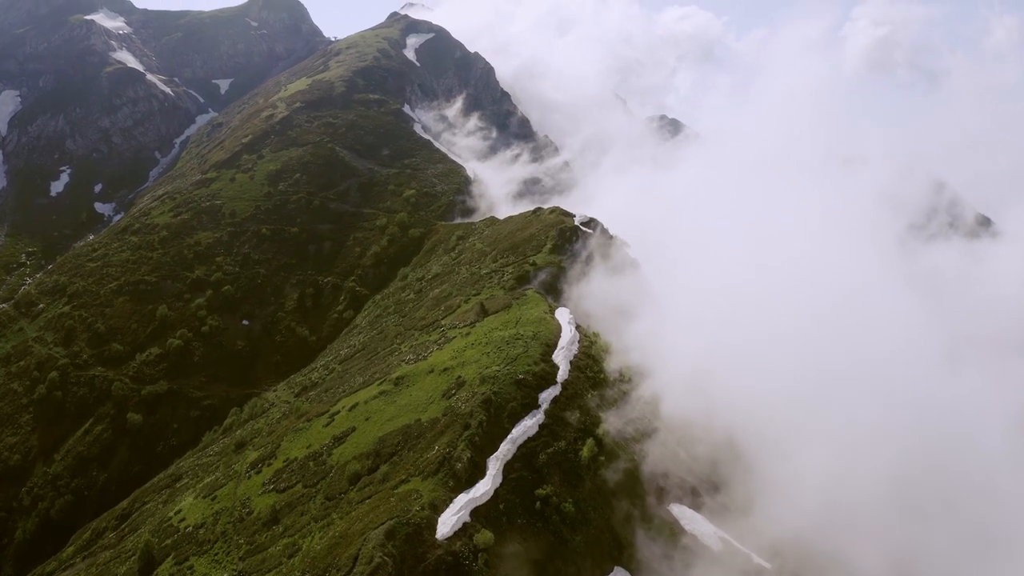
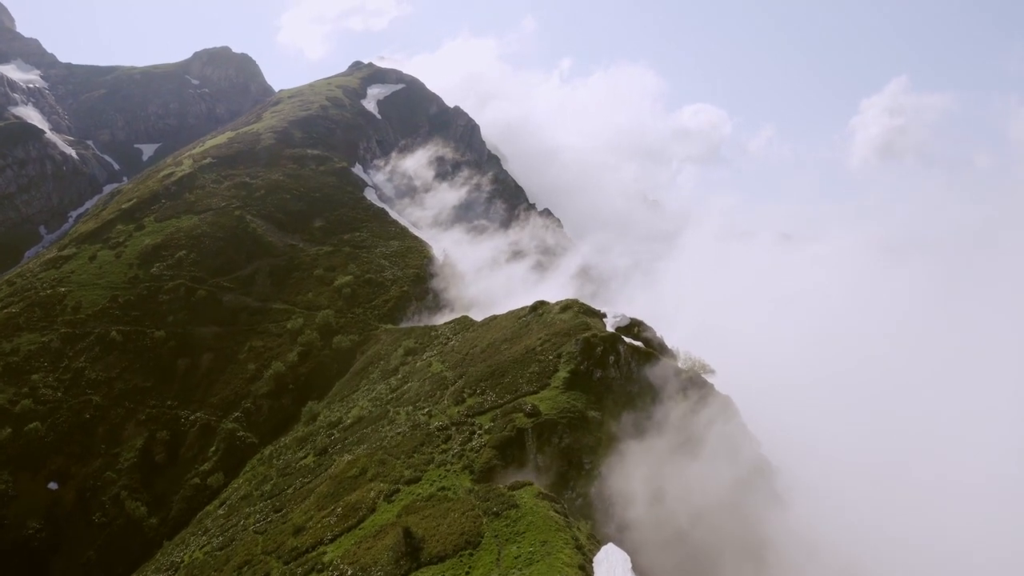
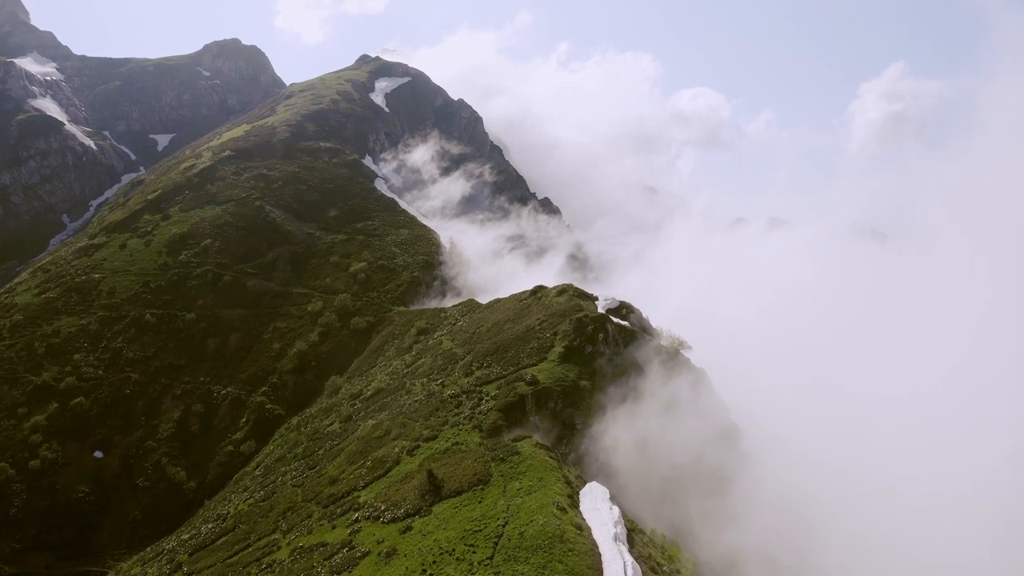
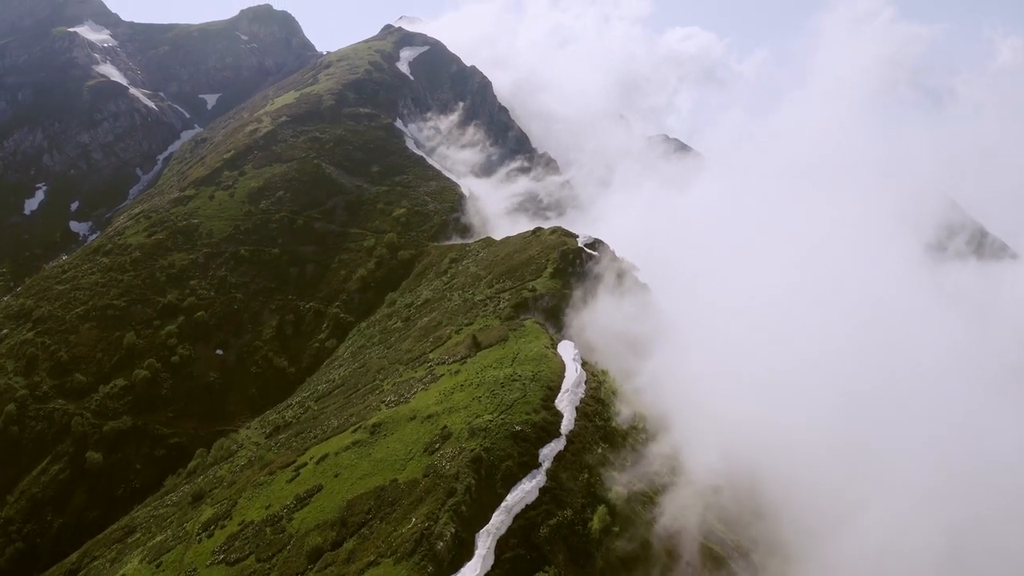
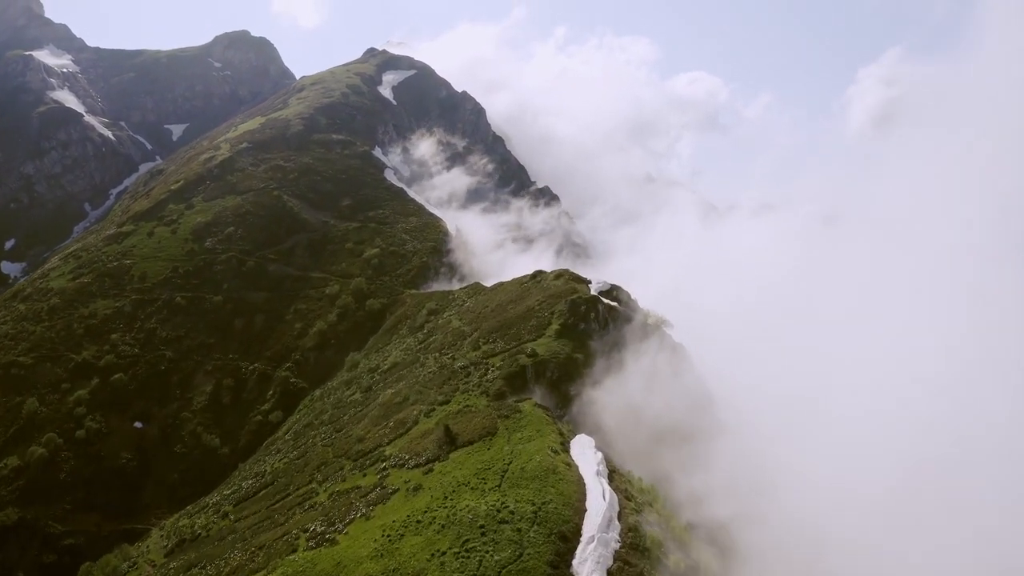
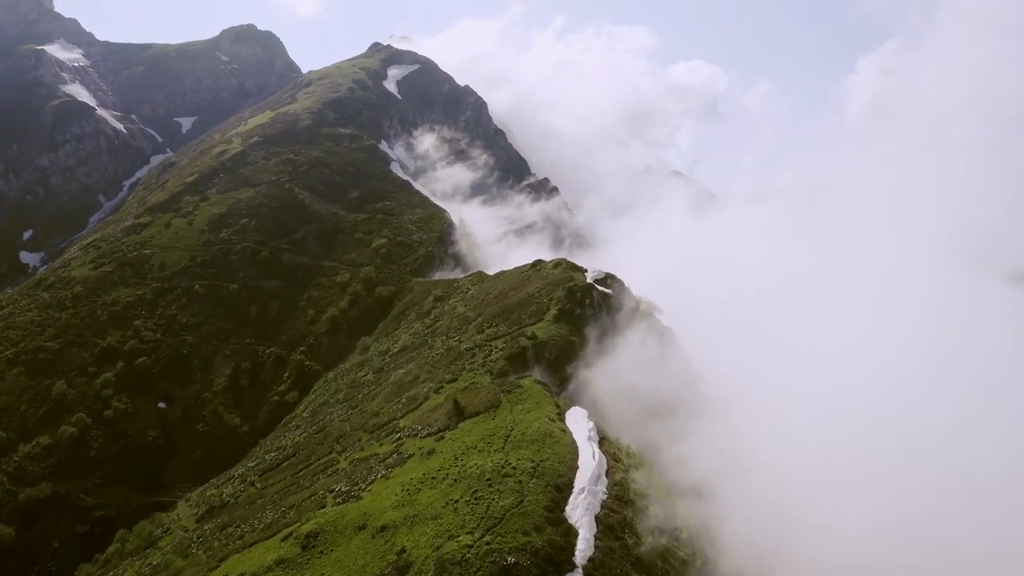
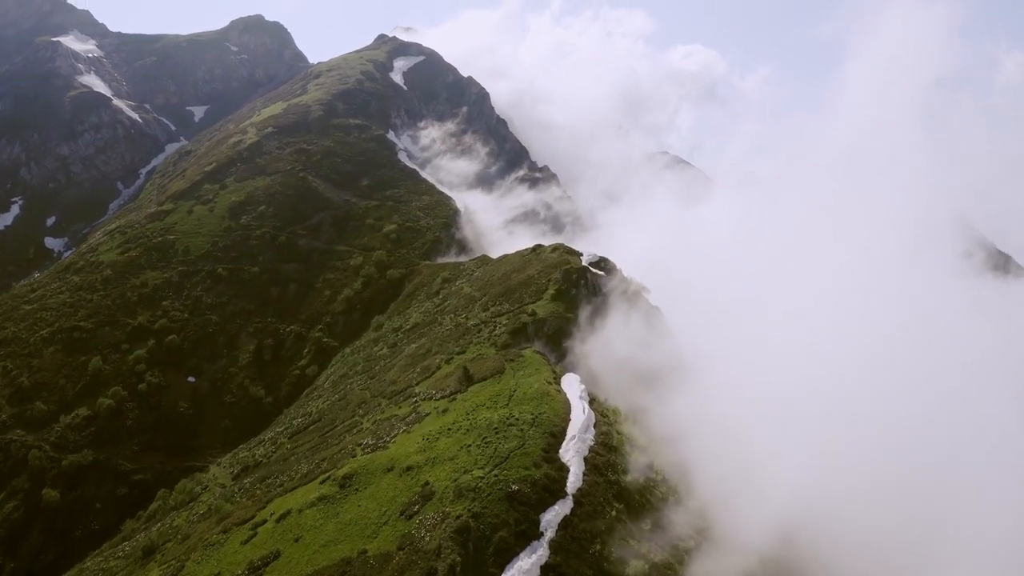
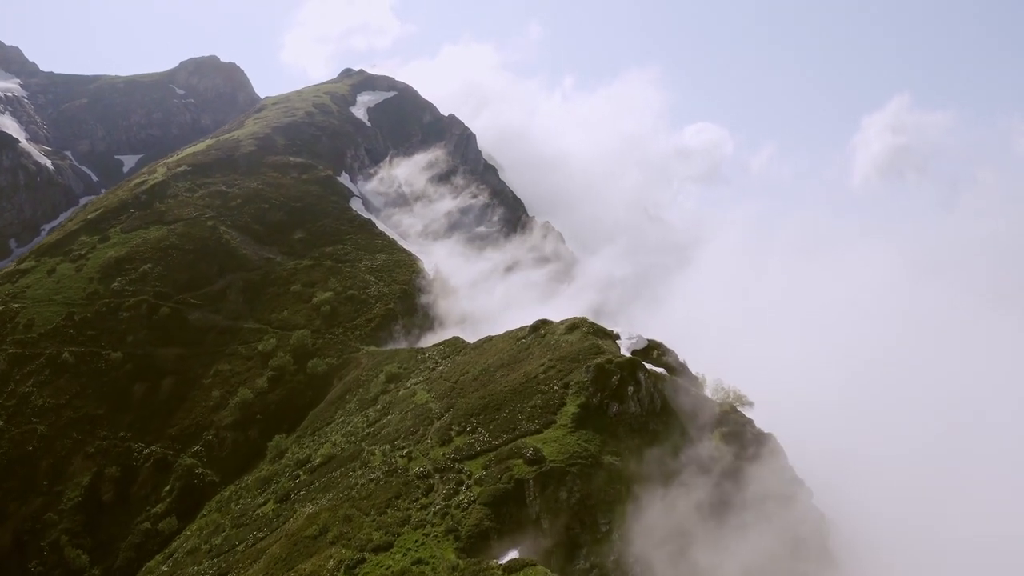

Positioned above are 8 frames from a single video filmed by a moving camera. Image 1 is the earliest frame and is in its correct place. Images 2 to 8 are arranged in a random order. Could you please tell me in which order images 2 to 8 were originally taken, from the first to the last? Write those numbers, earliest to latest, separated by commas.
4, 7, 6, 5, 3, 2, 8
